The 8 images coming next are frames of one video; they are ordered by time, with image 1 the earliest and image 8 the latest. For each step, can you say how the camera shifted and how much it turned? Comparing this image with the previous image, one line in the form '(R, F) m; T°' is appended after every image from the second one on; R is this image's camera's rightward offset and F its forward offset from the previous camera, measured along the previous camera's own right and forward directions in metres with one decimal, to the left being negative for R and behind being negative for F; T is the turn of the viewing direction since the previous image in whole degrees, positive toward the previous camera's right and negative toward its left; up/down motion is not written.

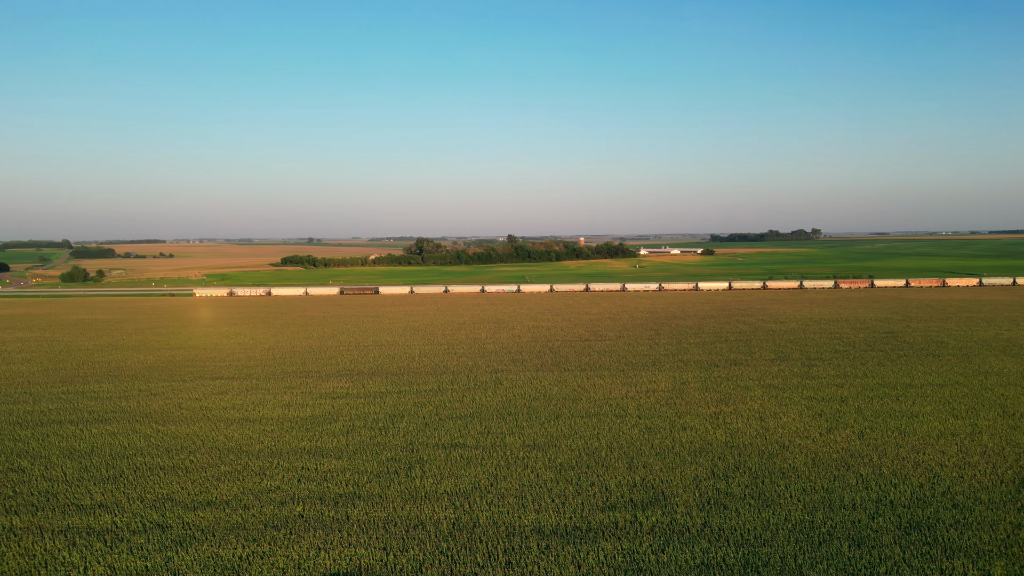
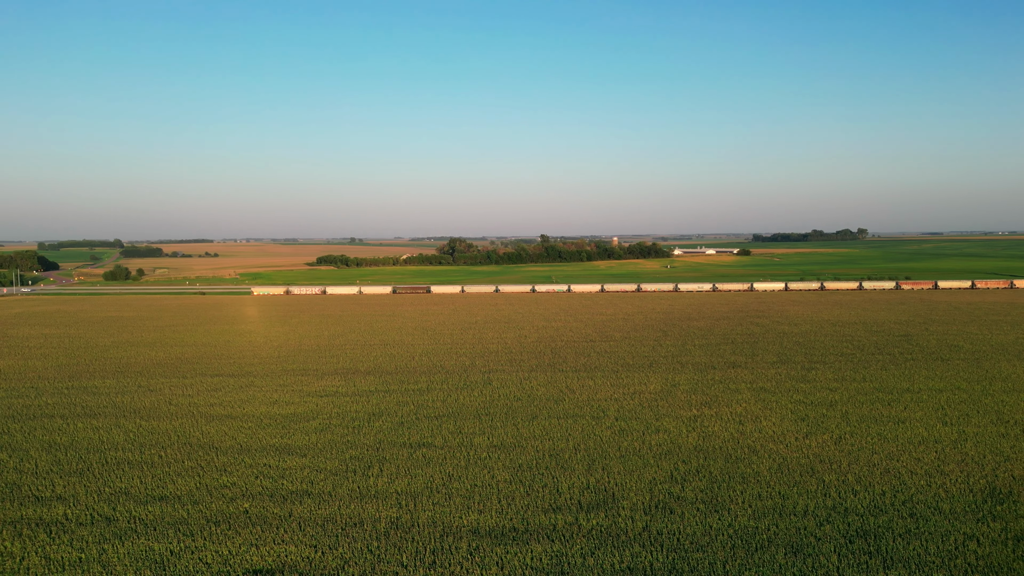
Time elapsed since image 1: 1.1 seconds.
(+1.2, 0.0) m; -3°
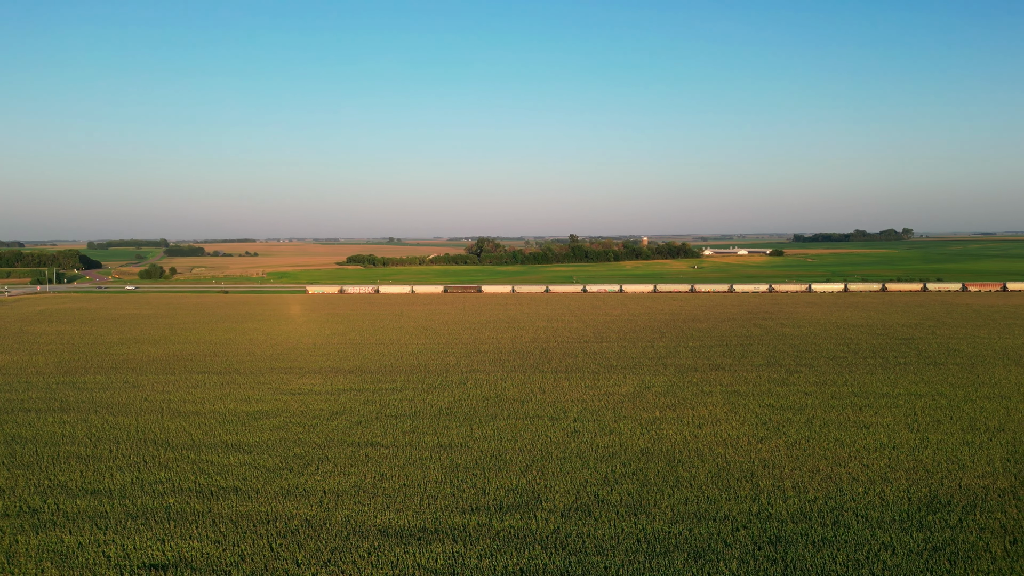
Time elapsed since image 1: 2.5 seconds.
(+1.5, 0.0) m; -2°
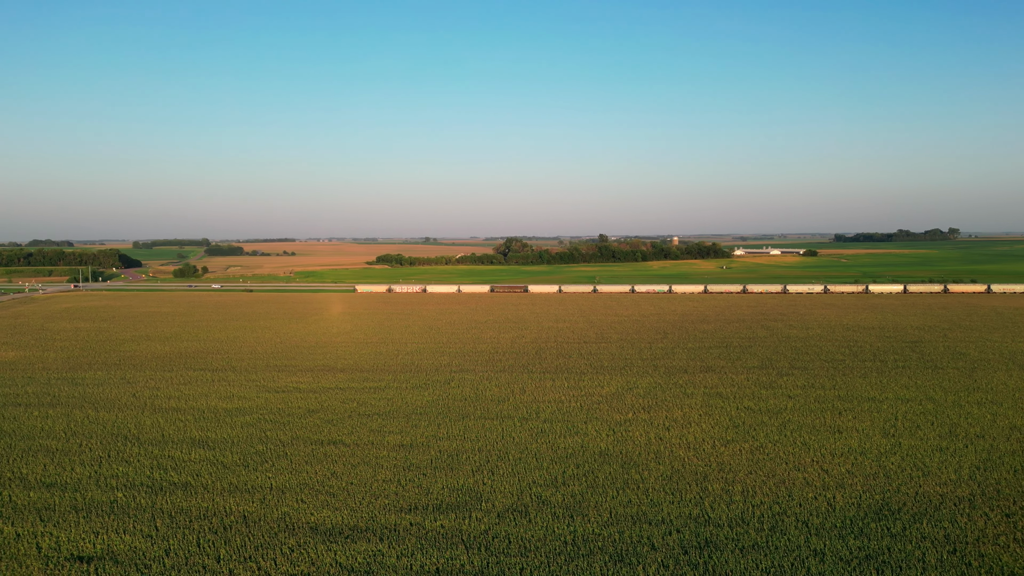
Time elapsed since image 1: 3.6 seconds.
(+1.2, 0.0) m; -2°
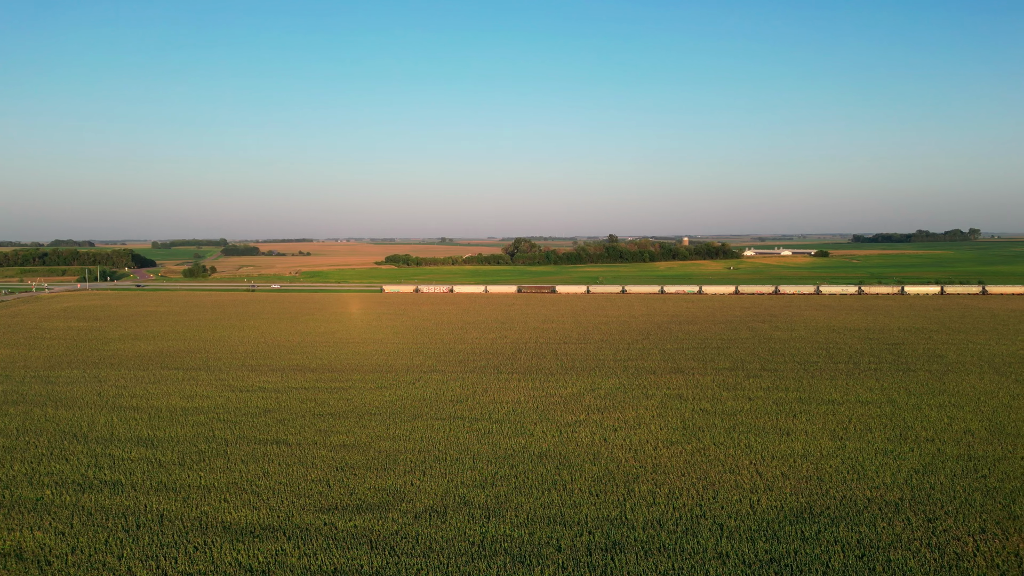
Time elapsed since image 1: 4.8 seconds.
(+1.2, 0.0) m; -1°
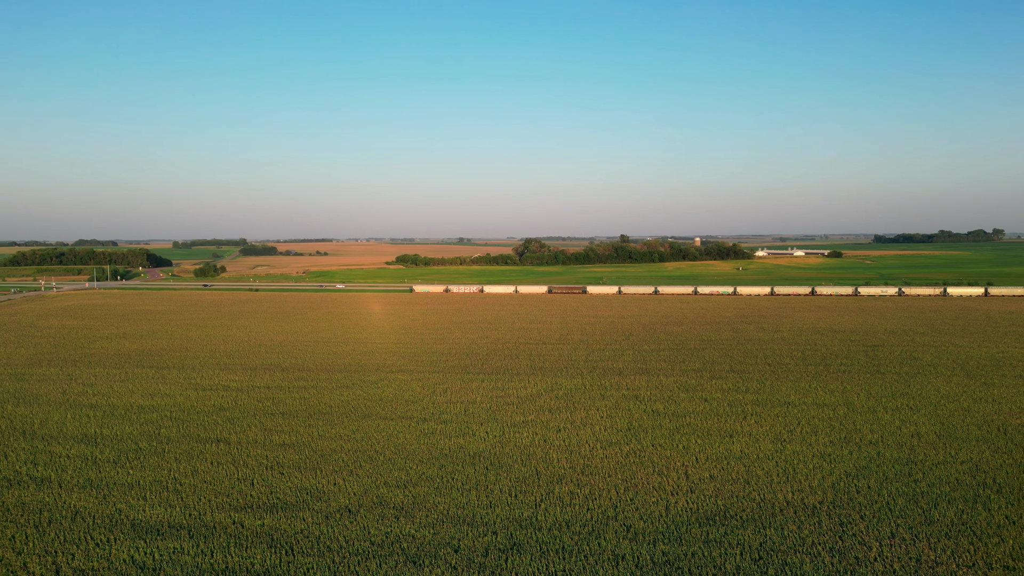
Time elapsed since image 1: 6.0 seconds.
(+1.3, 0.0) m; -1°
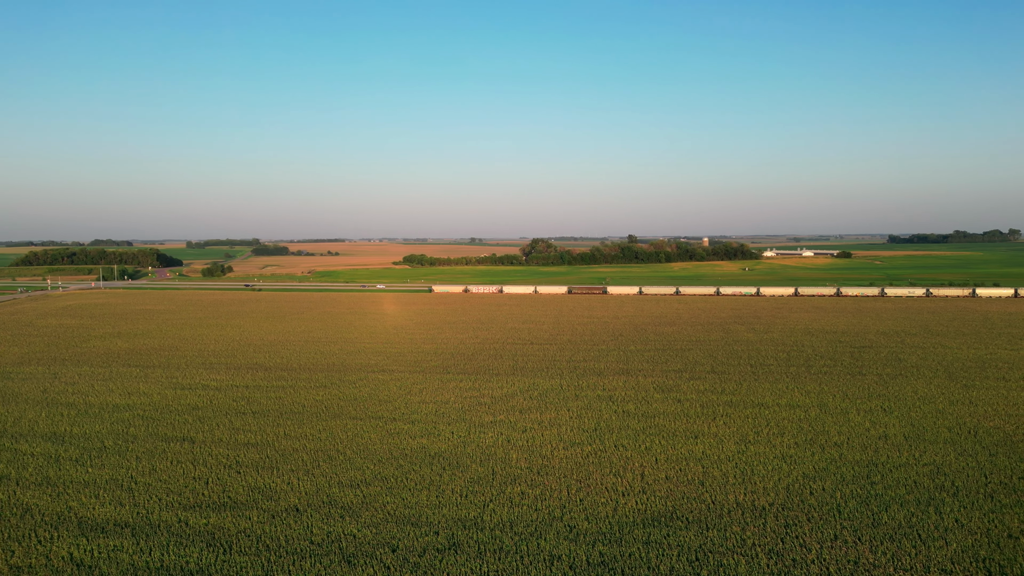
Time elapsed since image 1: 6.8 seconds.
(+0.8, 0.0) m; -1°
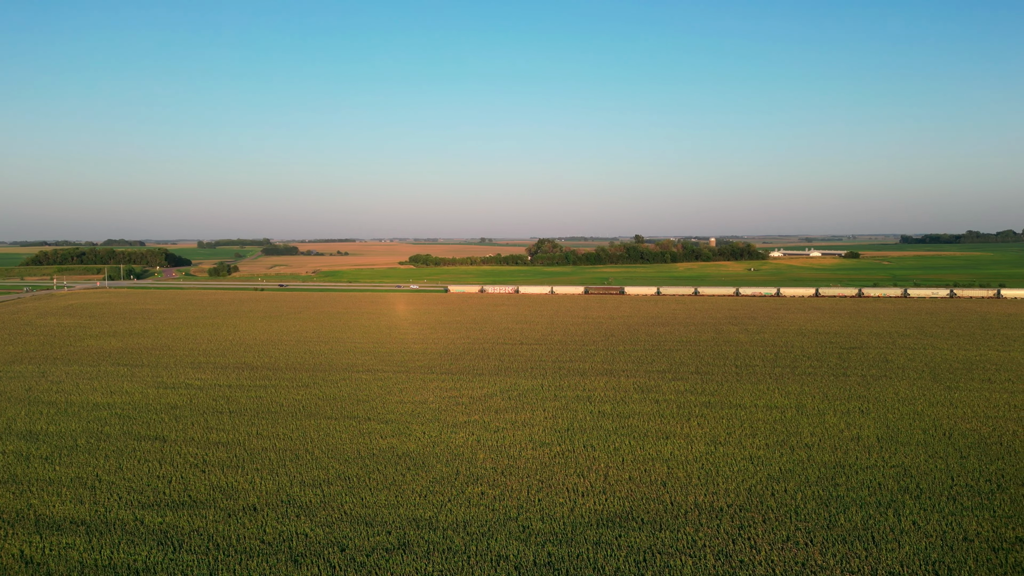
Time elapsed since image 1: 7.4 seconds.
(+0.7, 0.0) m; -1°
